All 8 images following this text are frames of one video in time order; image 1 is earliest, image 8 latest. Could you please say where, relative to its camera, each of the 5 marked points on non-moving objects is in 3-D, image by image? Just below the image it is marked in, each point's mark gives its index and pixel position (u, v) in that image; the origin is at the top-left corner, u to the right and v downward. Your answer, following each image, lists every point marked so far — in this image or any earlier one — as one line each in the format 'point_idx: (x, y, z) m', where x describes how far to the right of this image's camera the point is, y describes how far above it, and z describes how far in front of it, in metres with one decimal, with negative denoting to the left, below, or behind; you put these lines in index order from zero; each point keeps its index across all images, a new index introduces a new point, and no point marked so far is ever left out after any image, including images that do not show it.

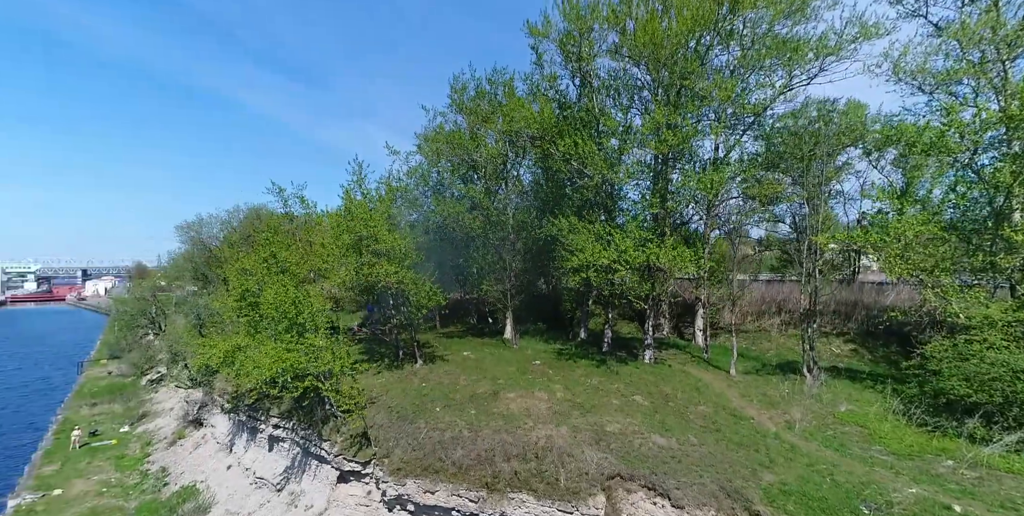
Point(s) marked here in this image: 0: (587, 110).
0: (+3.1, +5.3, +17.1) m
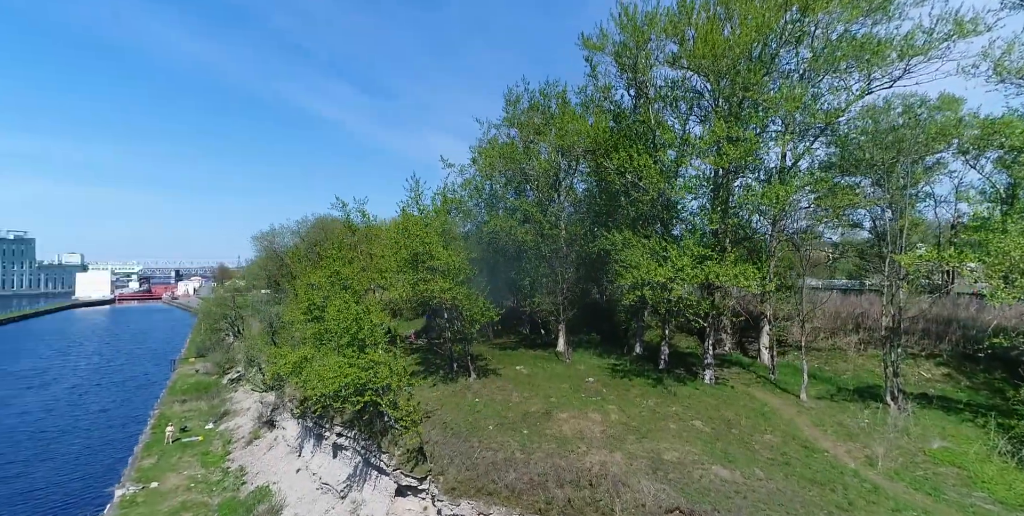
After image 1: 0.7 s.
0: (+4.9, +4.8, +16.4) m
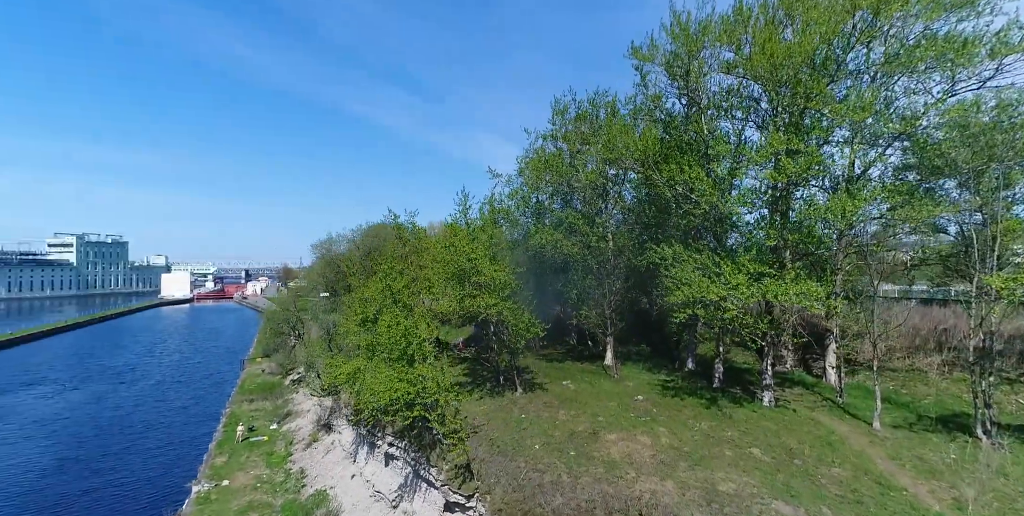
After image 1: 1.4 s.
0: (+6.3, +4.2, +15.6) m
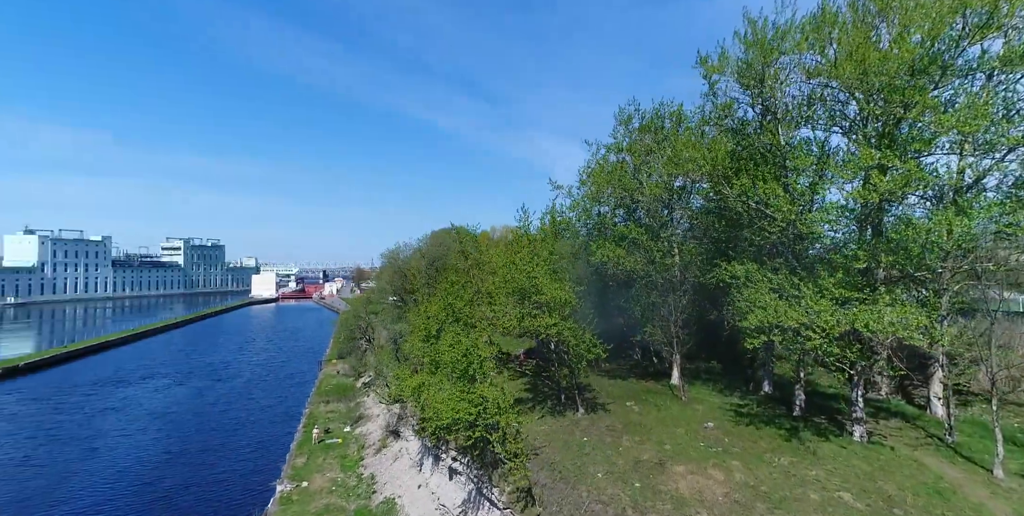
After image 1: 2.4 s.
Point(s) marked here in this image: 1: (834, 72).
0: (+8.1, +3.6, +14.3) m
1: (+8.4, +4.9, +12.1) m
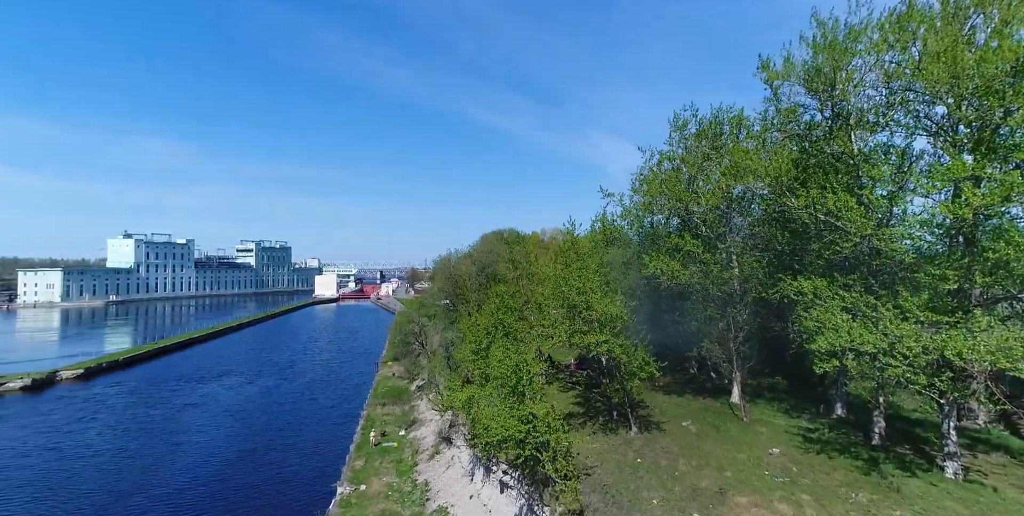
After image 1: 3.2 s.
0: (+9.4, +3.1, +13.1) m
1: (+9.5, +4.5, +10.8) m
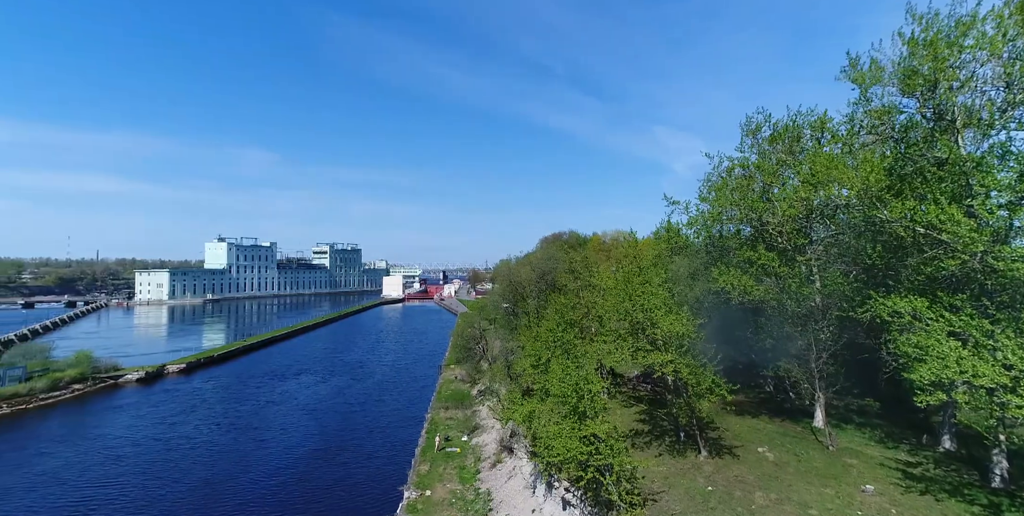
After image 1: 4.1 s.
0: (+10.9, +2.6, +11.5) m
1: (+10.6, +4.0, +9.2) m
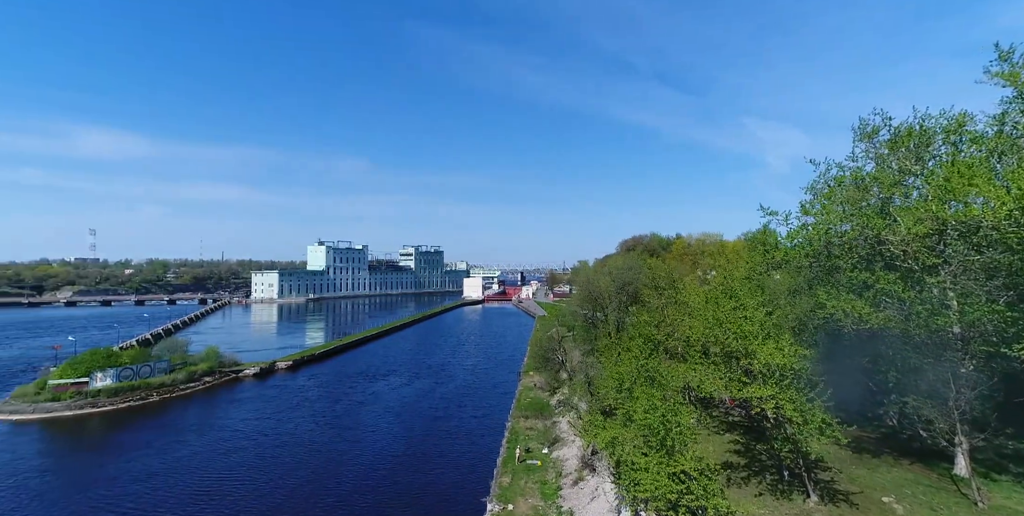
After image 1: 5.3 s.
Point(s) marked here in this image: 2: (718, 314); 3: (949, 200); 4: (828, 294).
0: (+12.5, +2.0, +9.1) m
1: (+11.9, +3.4, +6.9) m
2: (+8.3, -2.2, +18.7) m
3: (+12.1, +1.7, +12.8) m
4: (+11.6, -1.0, +17.0) m
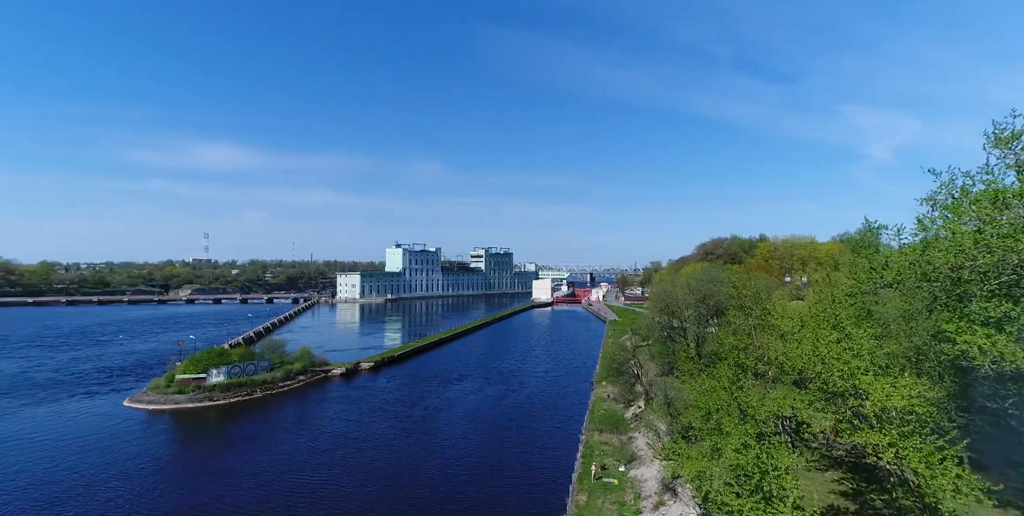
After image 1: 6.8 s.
0: (+13.8, +1.3, +6.8) m
1: (+12.8, +2.7, +4.8) m
2: (+11.2, -3.1, +16.9) m
3: (+14.0, +1.0, +10.5) m
4: (+14.1, -1.8, +14.7) m
